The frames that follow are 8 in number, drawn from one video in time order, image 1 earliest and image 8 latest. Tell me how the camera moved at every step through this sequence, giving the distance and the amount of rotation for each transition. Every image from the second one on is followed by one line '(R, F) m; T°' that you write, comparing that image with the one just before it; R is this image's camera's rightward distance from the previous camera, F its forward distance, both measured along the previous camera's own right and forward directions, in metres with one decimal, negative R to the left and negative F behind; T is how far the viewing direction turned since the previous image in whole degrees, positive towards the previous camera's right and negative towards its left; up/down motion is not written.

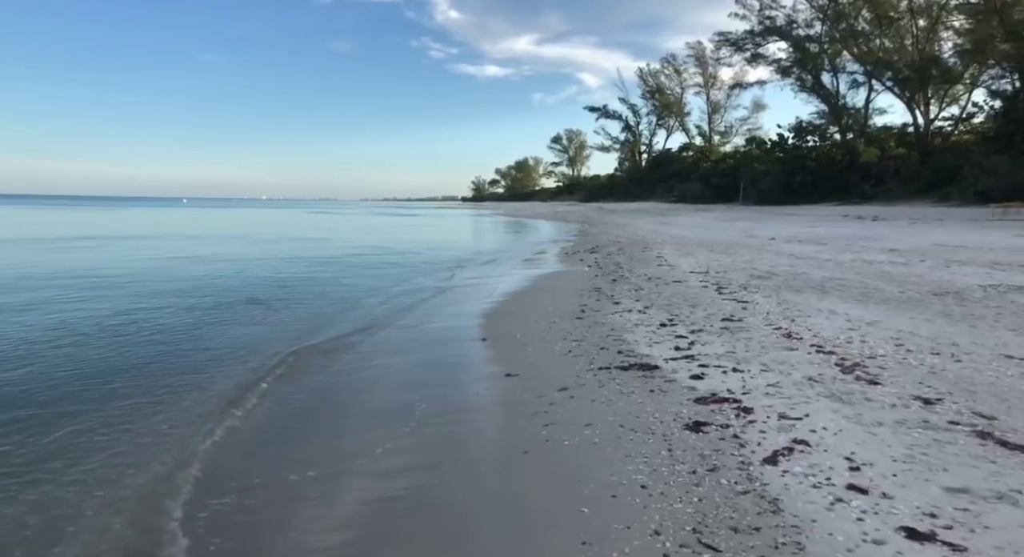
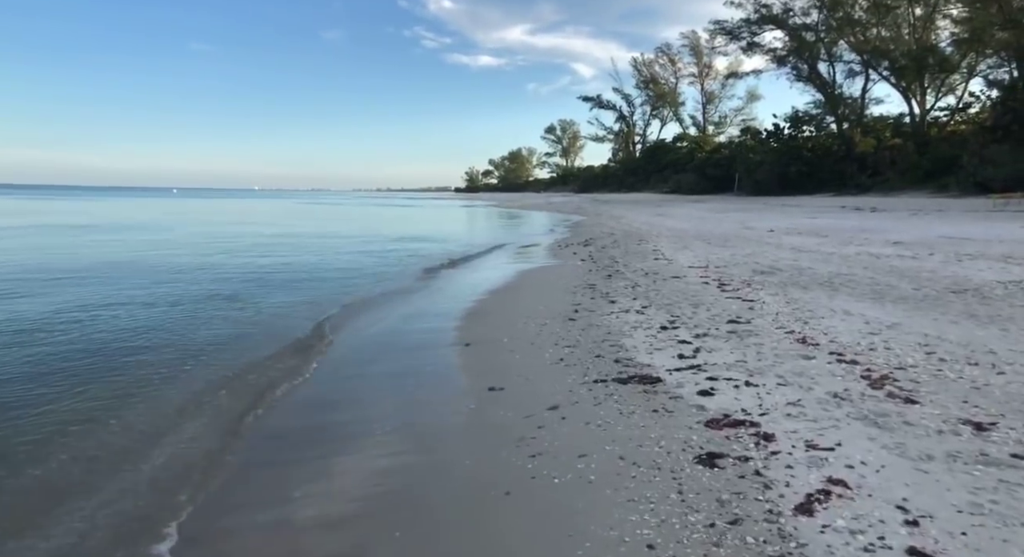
(+0.1, +0.6) m; +1°
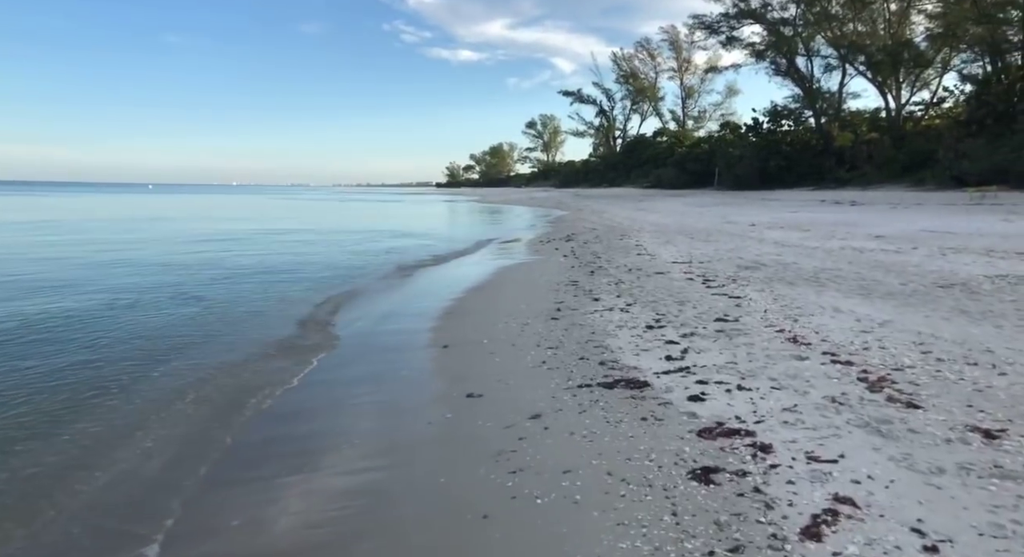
(0.0, +0.3) m; +2°
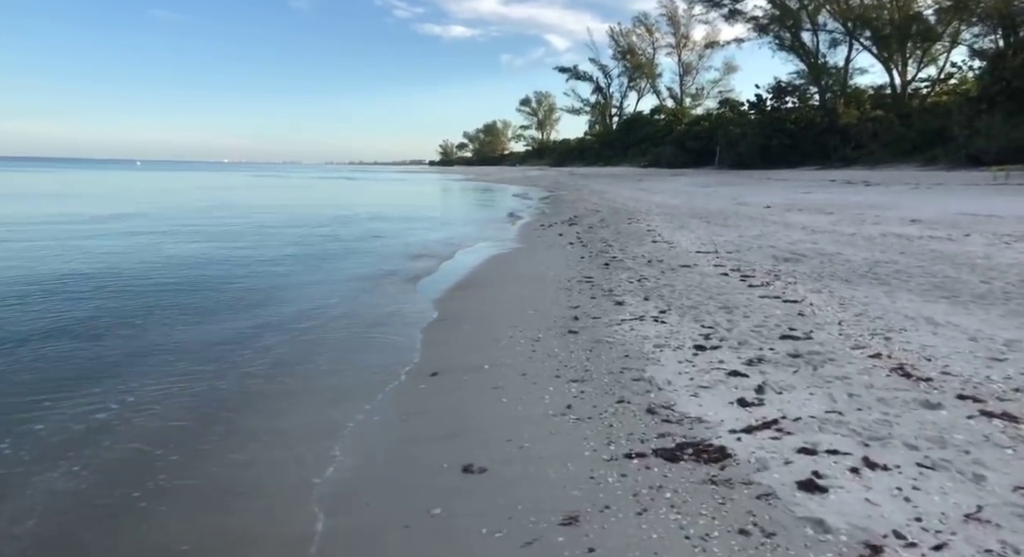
(-0.1, +1.4) m; +1°
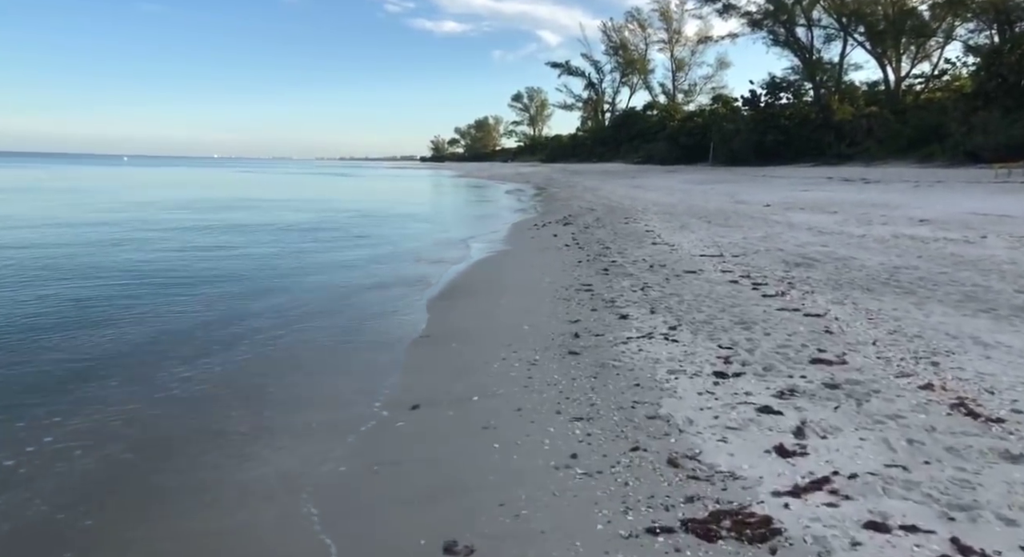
(0.0, +0.6) m; +1°
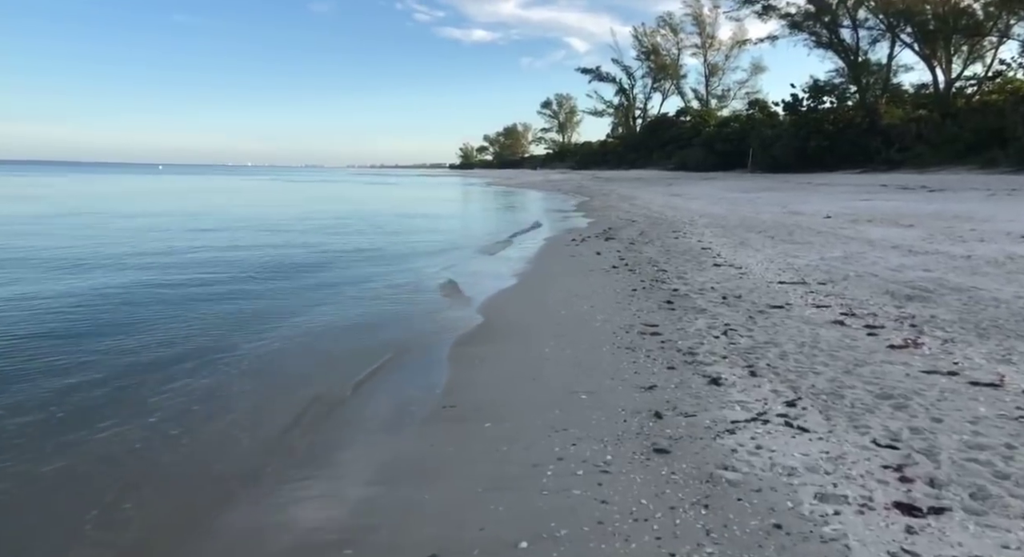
(-0.2, +1.3) m; -3°
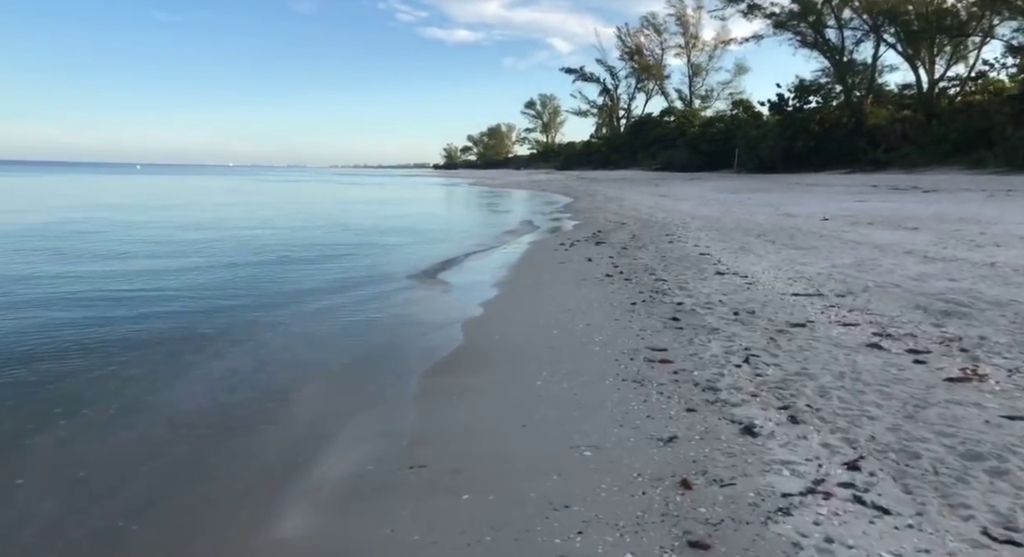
(0.0, +0.9) m; +2°
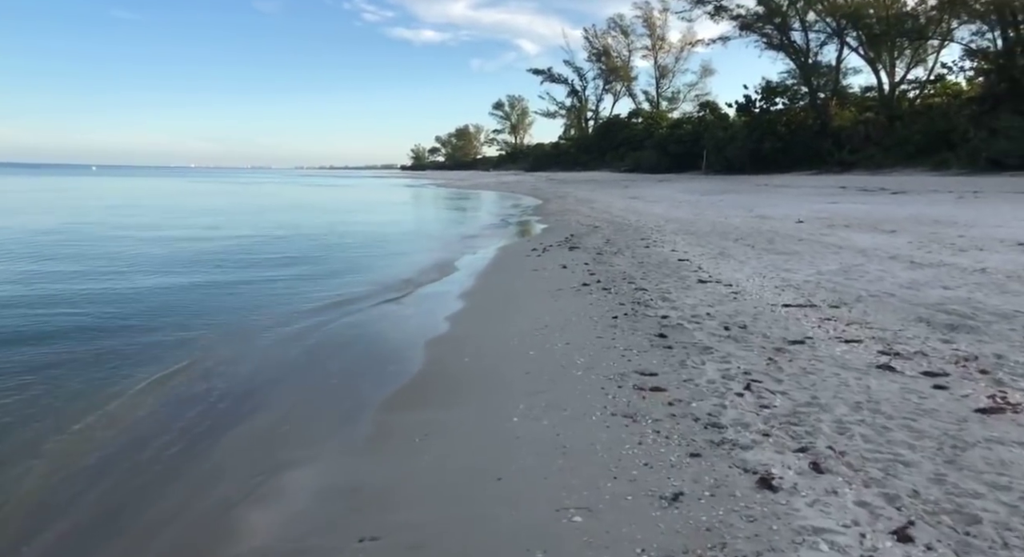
(0.0, +0.6) m; +3°
